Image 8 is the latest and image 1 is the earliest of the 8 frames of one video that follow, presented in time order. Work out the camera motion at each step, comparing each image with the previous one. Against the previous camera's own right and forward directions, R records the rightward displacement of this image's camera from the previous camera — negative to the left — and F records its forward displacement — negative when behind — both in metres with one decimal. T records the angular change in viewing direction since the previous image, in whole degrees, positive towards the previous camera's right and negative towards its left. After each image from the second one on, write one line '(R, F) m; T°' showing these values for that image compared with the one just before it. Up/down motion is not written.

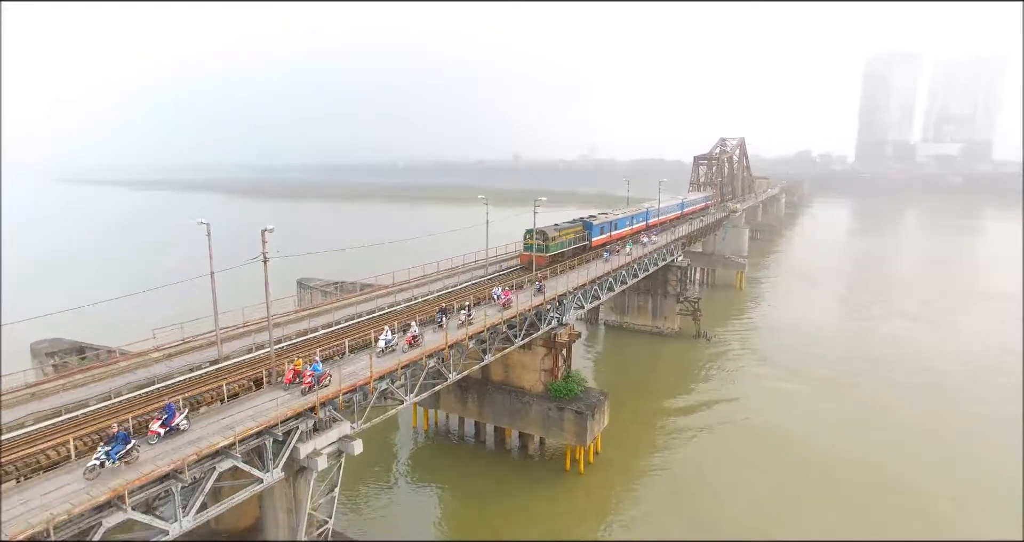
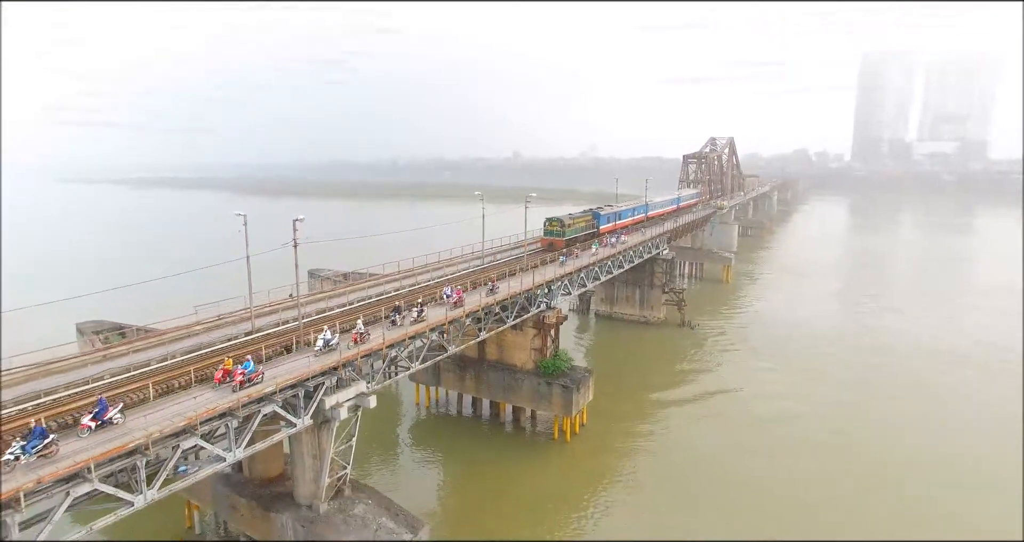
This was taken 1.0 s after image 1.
(+0.3, -2.8) m; 0°
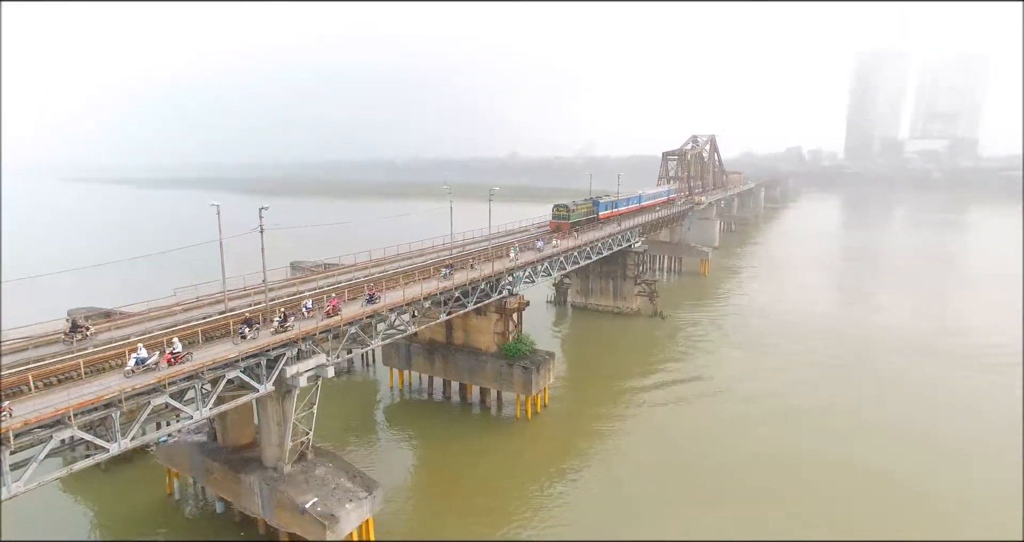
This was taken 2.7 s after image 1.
(+1.7, -1.8) m; 0°
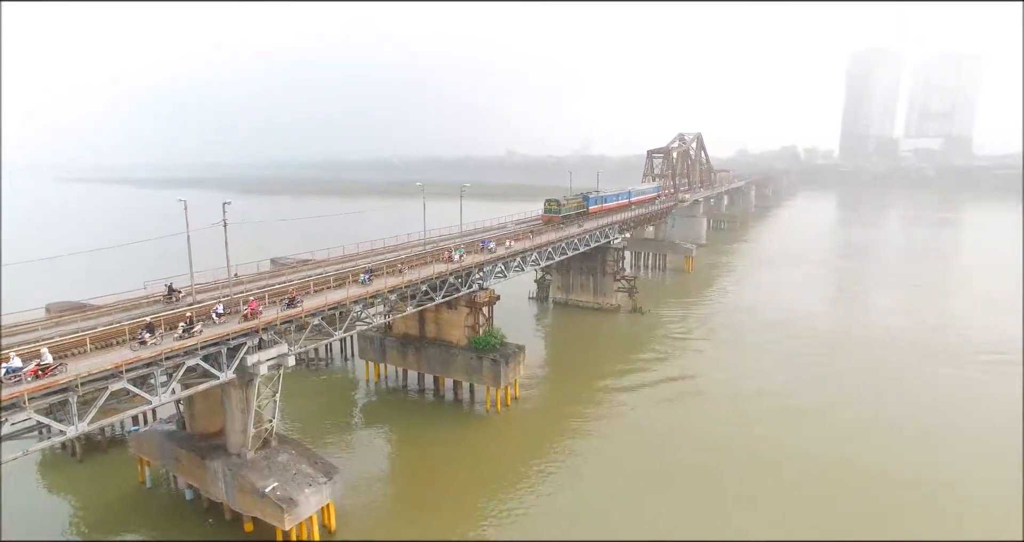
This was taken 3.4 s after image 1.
(+1.5, -0.7) m; 0°
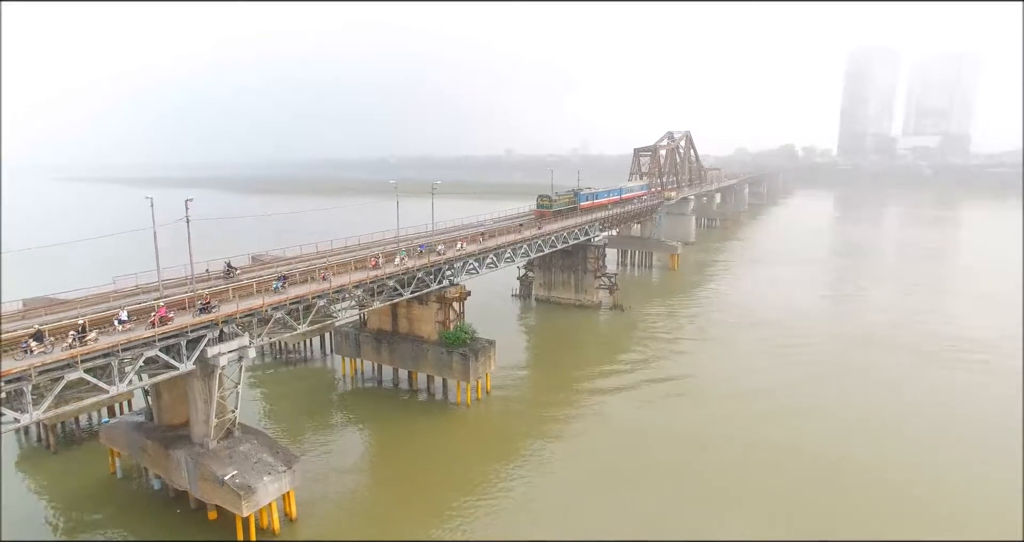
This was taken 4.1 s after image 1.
(+1.6, -0.5) m; 0°
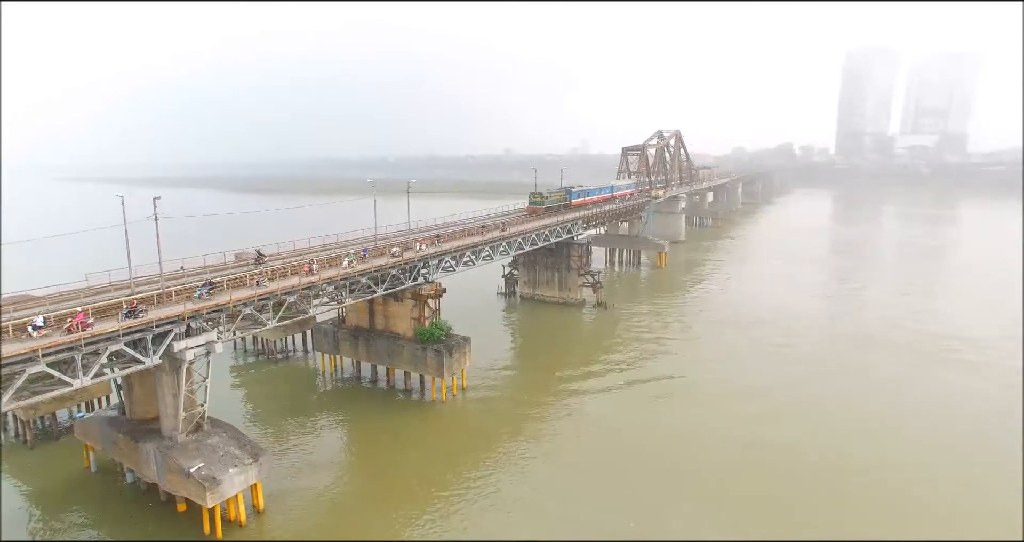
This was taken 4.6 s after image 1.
(+1.4, -0.4) m; 0°
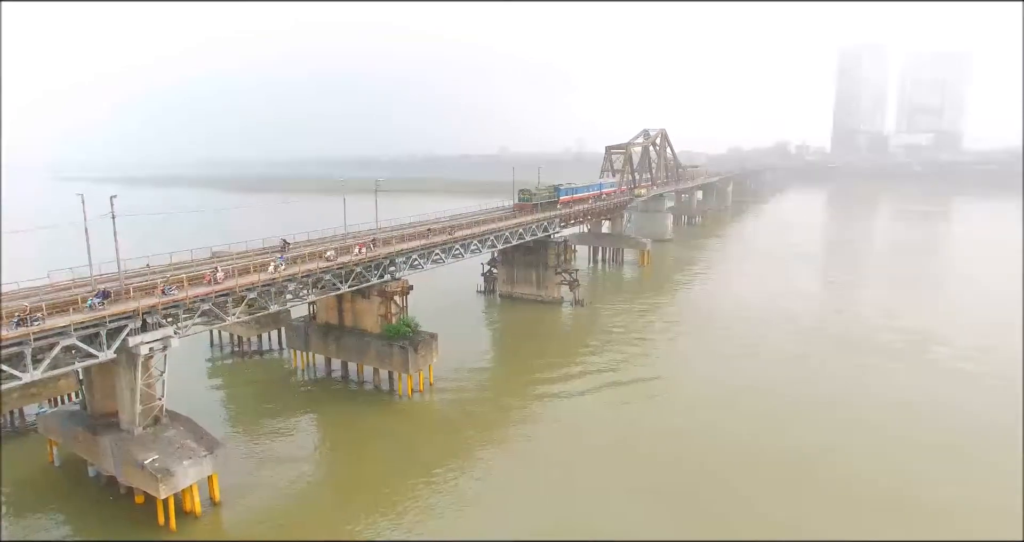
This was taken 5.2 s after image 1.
(+1.8, -0.5) m; 0°
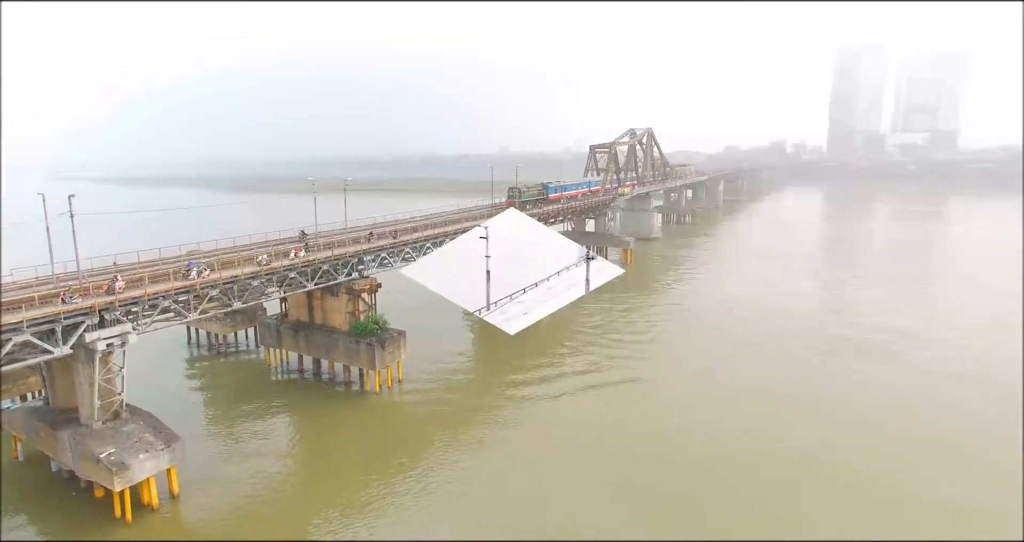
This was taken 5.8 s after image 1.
(+1.8, -0.4) m; 0°
